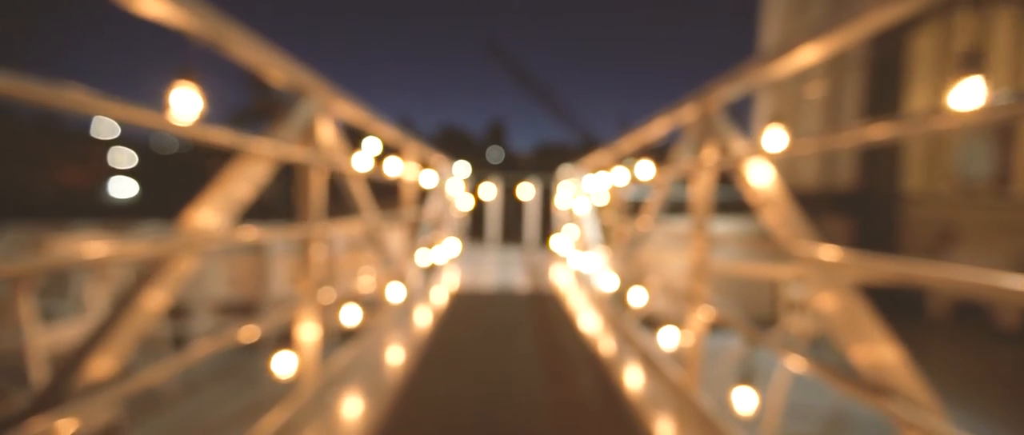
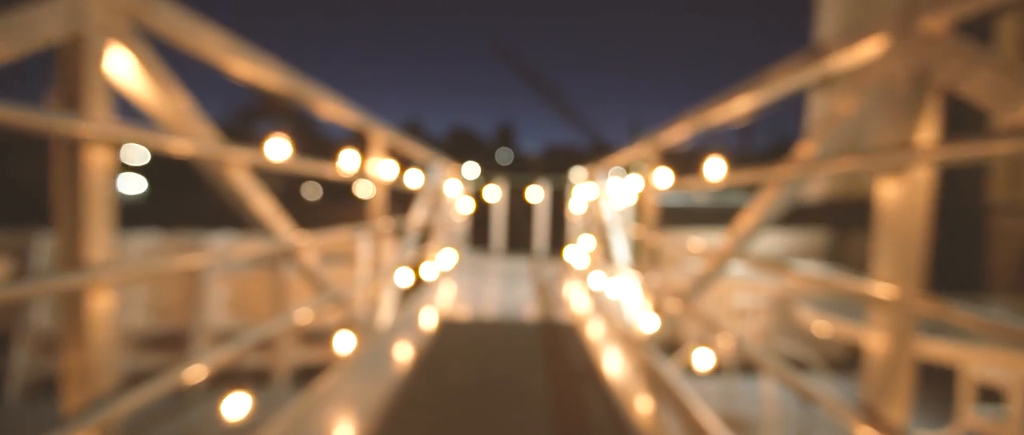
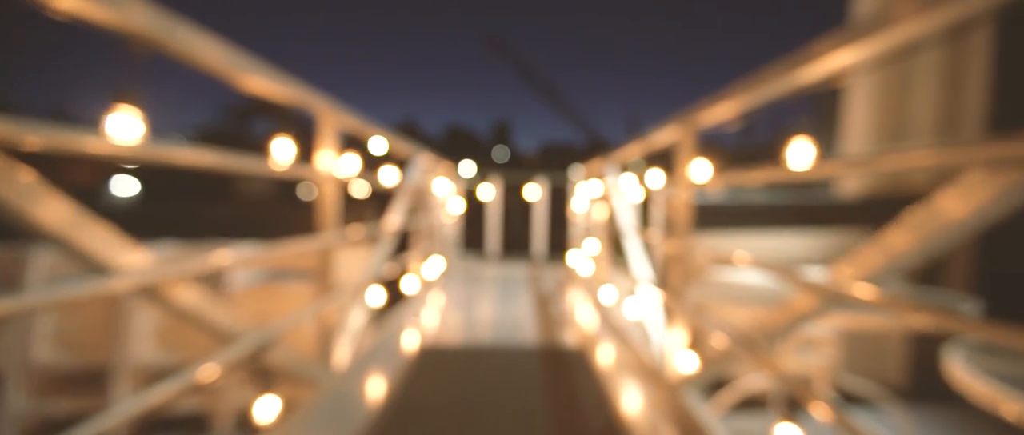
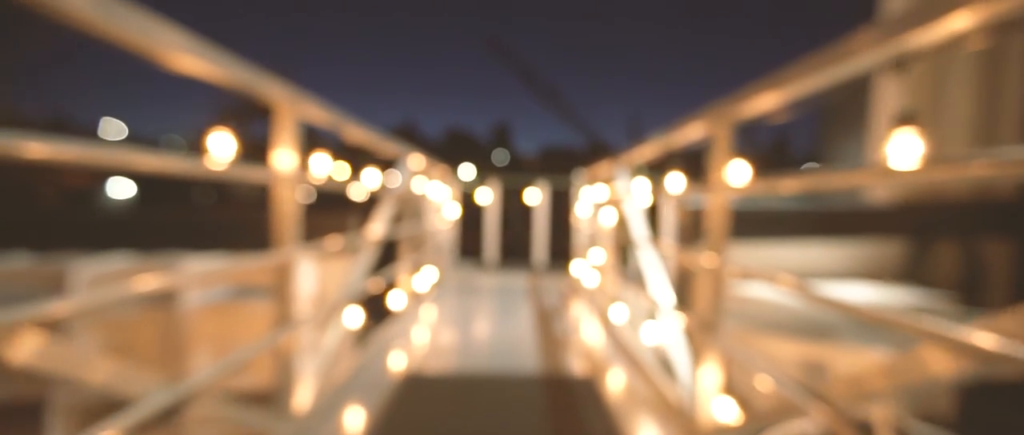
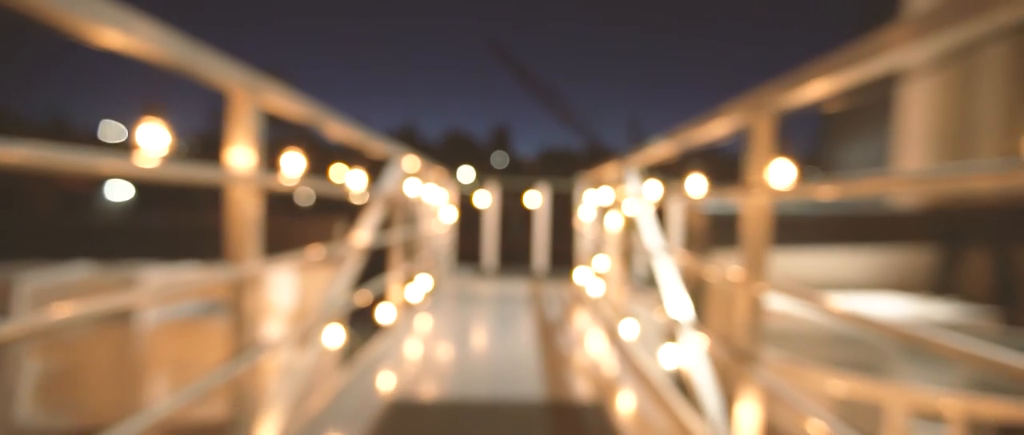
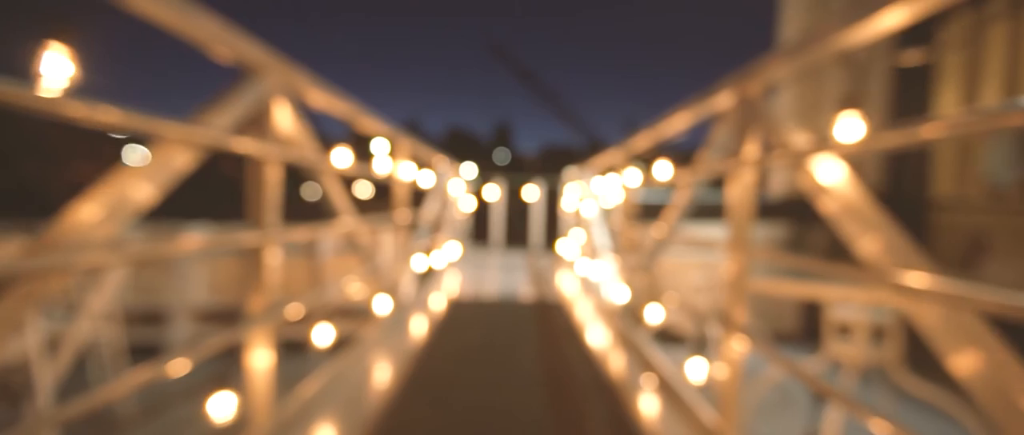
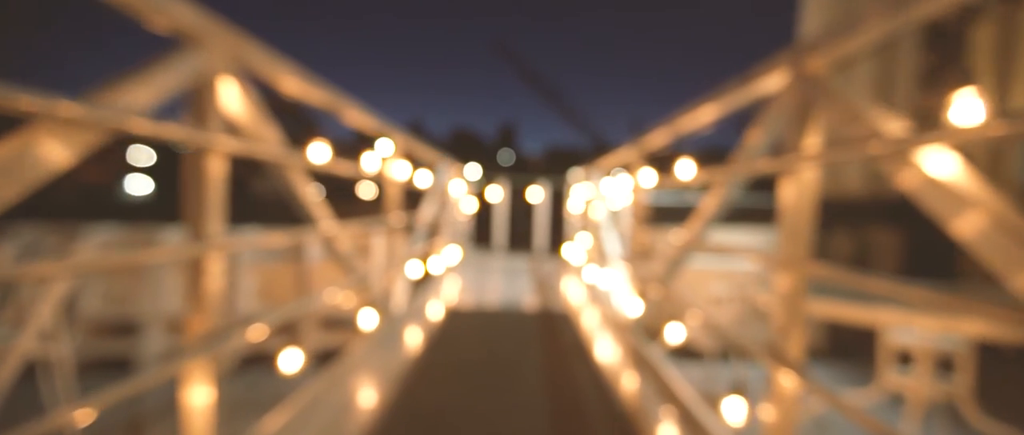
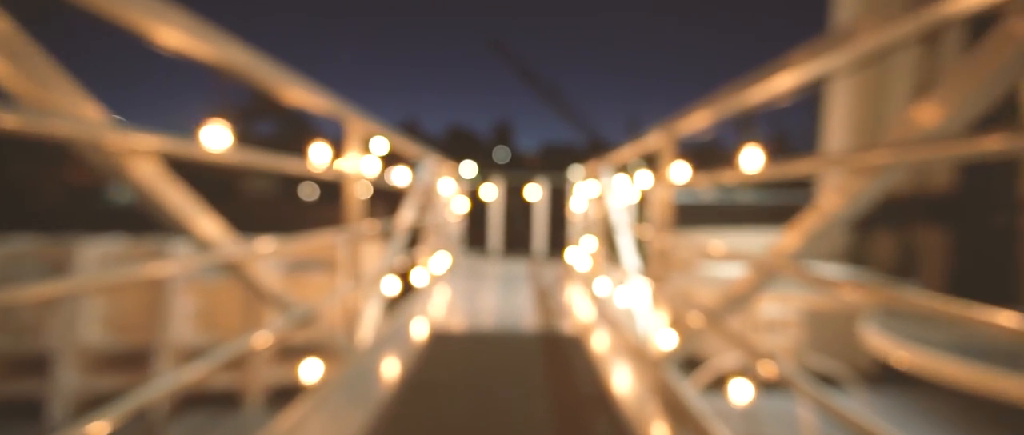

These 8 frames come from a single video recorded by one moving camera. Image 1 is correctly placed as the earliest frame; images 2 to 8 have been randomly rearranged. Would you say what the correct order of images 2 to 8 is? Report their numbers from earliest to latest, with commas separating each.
6, 7, 2, 8, 3, 4, 5
